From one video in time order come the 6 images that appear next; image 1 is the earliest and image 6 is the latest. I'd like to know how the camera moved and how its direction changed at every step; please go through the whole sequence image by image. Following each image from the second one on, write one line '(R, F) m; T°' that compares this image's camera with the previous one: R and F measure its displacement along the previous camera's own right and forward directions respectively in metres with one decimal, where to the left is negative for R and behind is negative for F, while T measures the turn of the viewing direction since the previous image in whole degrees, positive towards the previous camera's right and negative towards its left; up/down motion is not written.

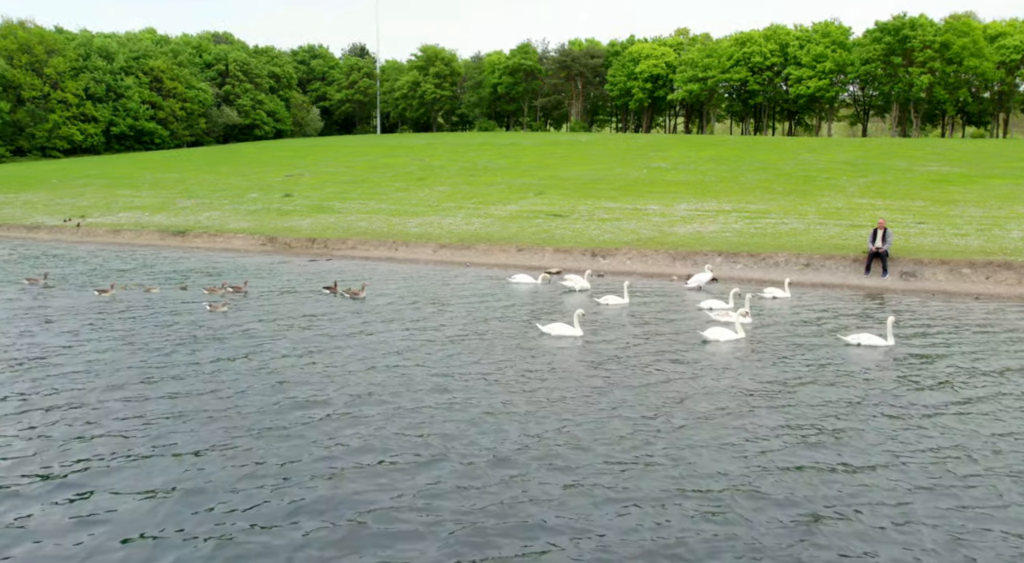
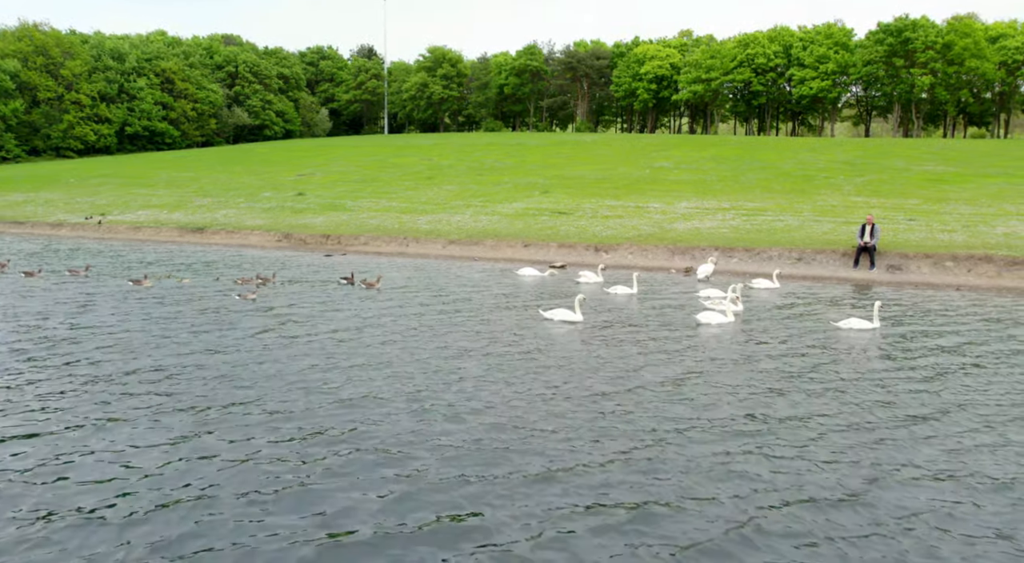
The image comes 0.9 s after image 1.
(0.0, -1.6) m; 0°
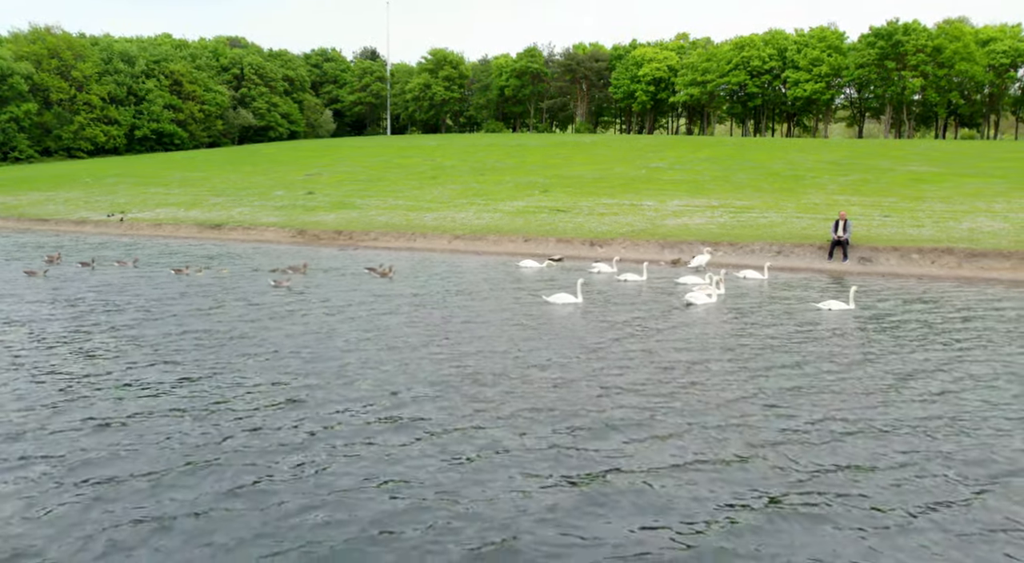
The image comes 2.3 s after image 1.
(0.0, -2.7) m; 0°
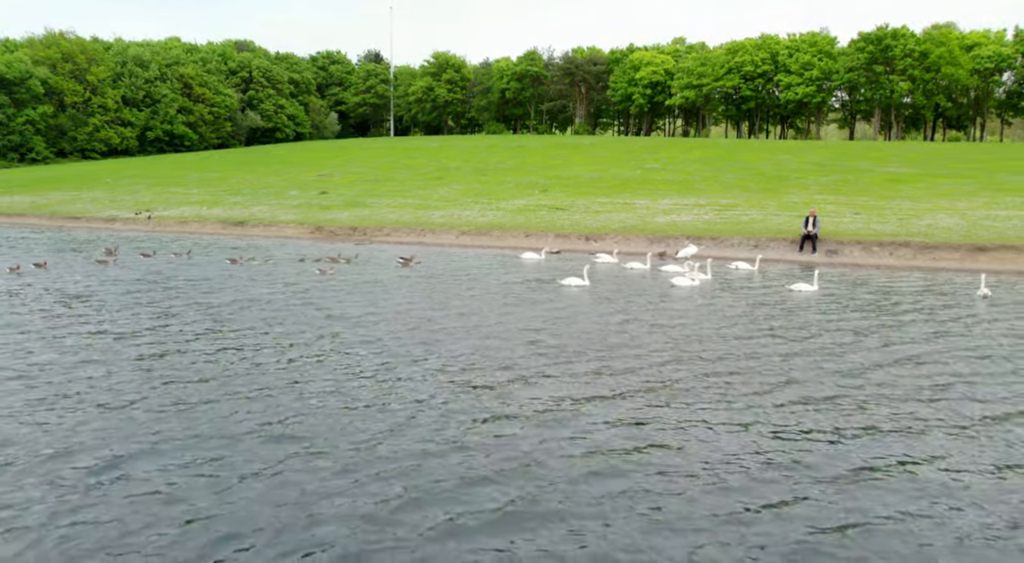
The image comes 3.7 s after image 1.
(-0.1, -3.8) m; 0°
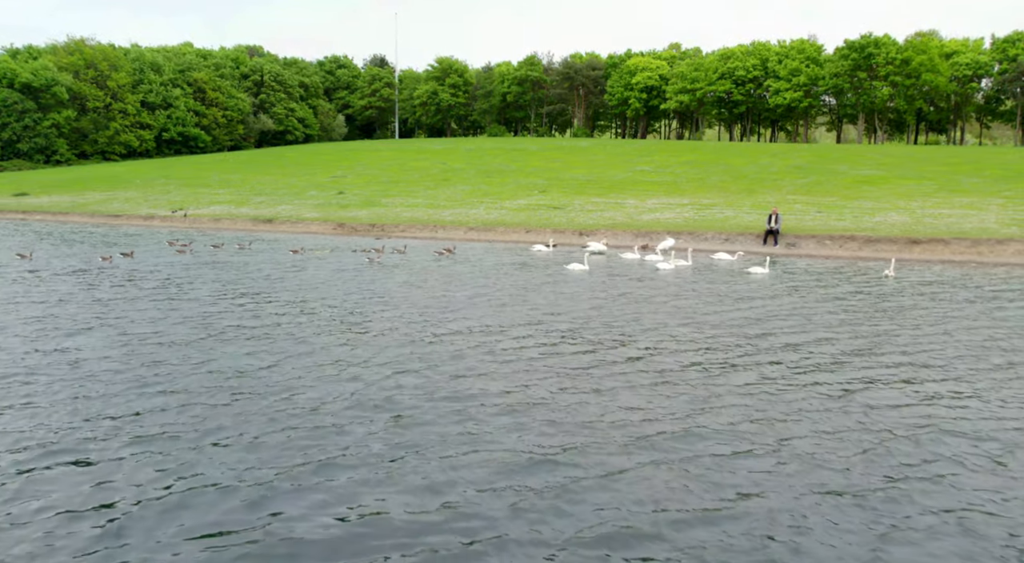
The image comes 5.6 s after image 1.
(-0.1, -5.8) m; 0°
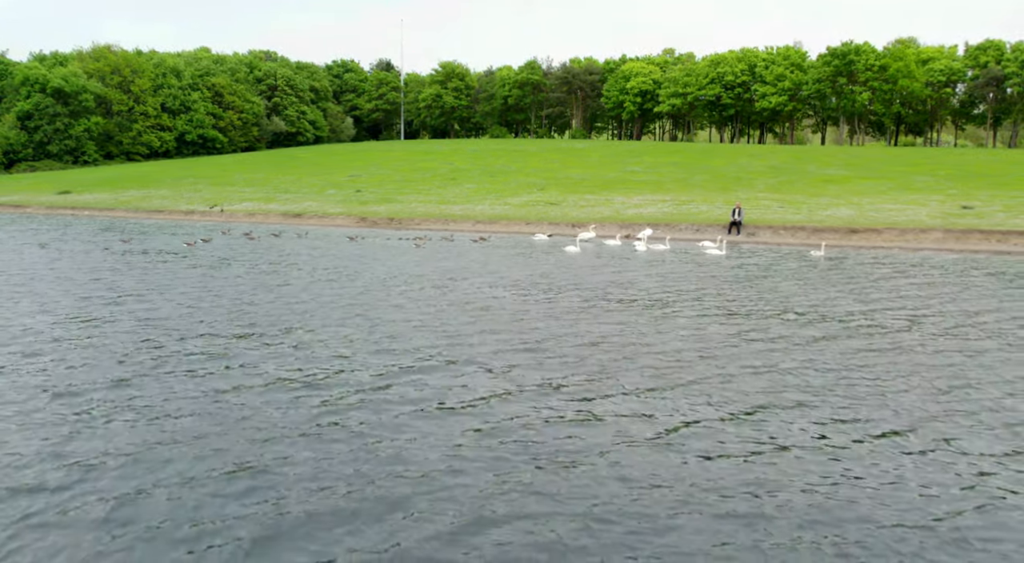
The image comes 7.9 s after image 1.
(-0.1, -7.5) m; 0°
